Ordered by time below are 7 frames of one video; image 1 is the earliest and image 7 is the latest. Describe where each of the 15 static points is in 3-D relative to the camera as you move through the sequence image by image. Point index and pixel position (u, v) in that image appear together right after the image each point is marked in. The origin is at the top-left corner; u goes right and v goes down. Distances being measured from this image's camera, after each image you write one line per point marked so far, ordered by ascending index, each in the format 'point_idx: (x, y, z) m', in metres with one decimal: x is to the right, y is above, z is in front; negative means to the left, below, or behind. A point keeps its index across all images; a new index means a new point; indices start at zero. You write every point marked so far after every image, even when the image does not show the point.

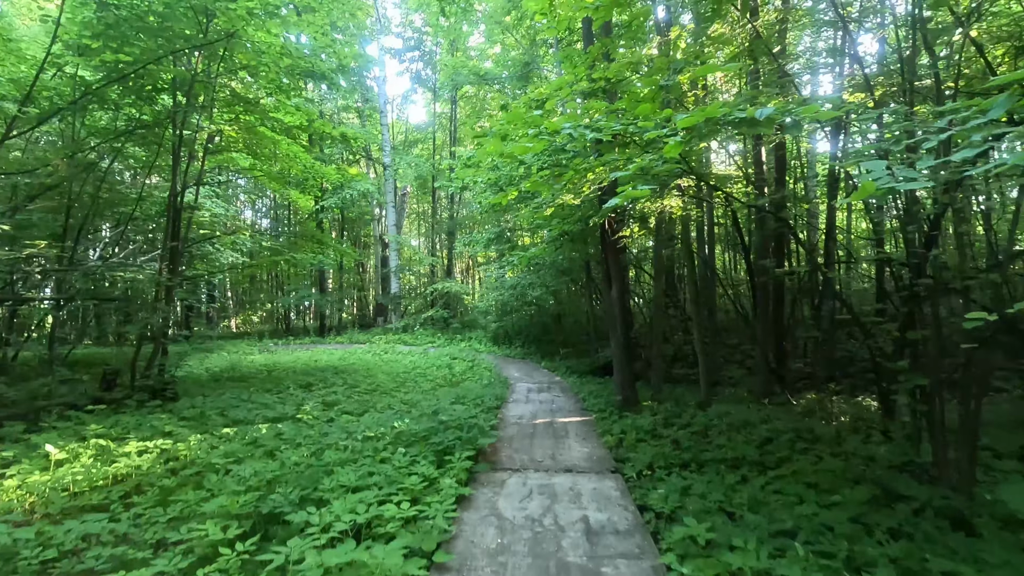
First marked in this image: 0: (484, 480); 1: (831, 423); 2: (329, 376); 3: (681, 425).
0: (-0.2, -1.6, +4.7) m
1: (+3.7, -1.5, +6.6) m
2: (-3.6, -1.7, +11.2) m
3: (+1.9, -1.6, +6.6) m
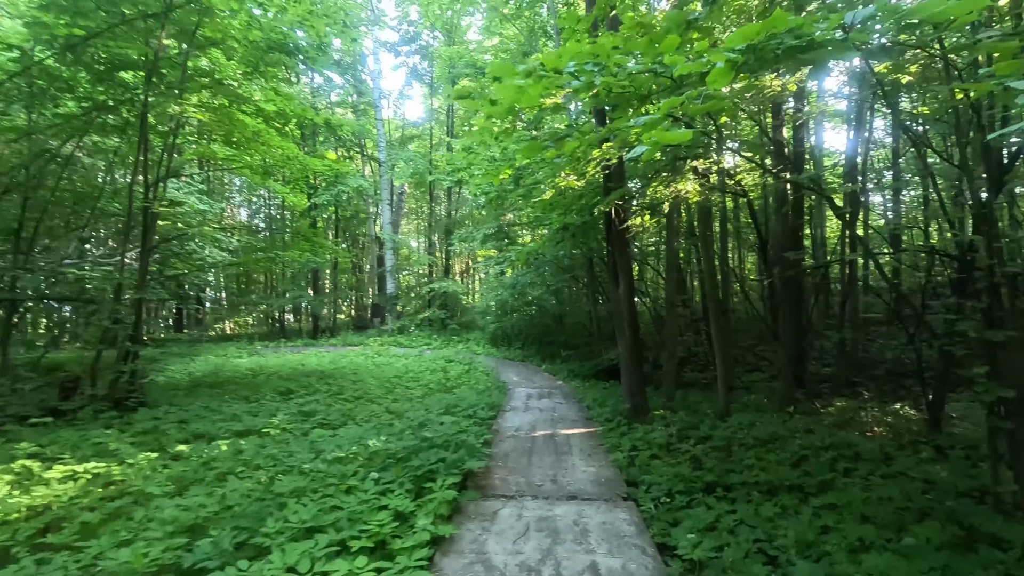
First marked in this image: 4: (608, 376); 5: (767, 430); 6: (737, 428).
0: (-0.3, -1.5, +3.9) m
1: (+3.6, -1.5, +5.8) m
2: (-3.6, -1.7, +10.4) m
3: (+1.9, -1.5, +5.8) m
4: (+2.0, -1.8, +11.8) m
5: (+2.5, -1.4, +5.7) m
6: (+2.3, -1.4, +6.0) m
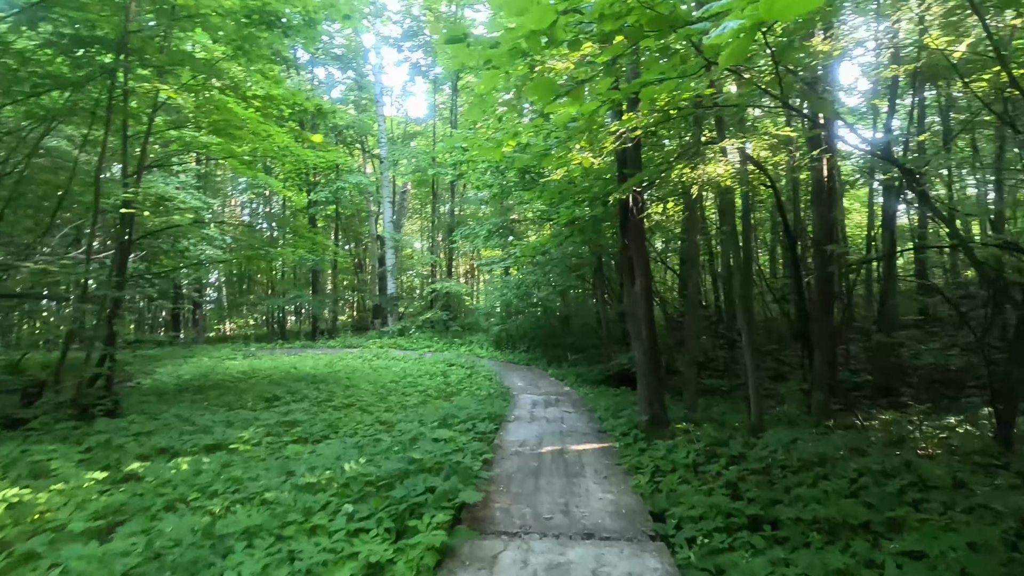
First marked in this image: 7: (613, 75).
0: (-0.3, -1.5, +3.2) m
1: (+3.6, -1.5, +5.0) m
2: (-3.5, -1.7, +9.7) m
3: (+1.9, -1.5, +5.0) m
4: (+2.1, -1.8, +11.0) m
5: (+2.6, -1.4, +5.0) m
6: (+2.4, -1.4, +5.2) m
7: (+0.6, +1.3, +3.6) m
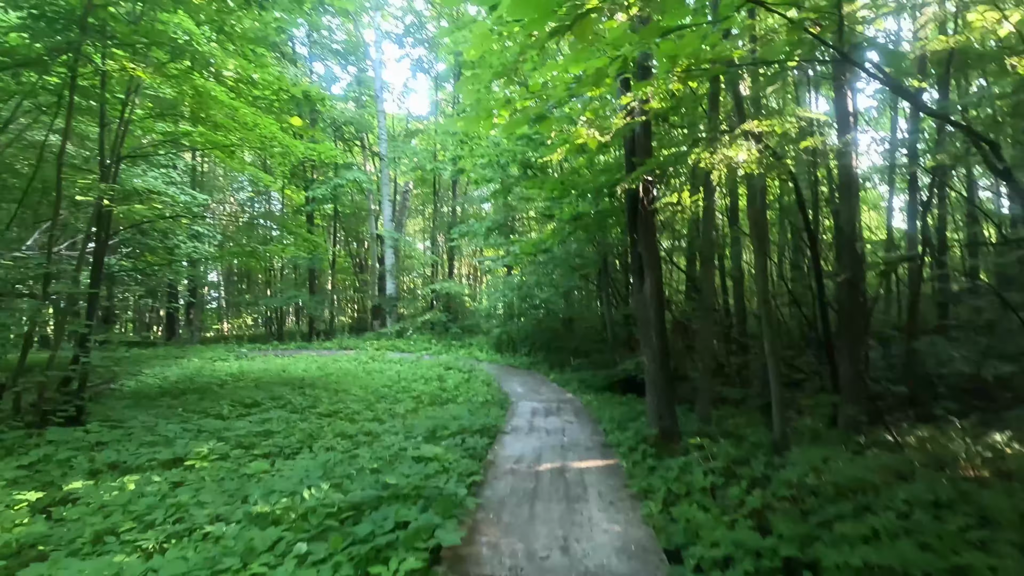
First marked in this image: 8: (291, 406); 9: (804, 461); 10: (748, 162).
0: (-0.3, -1.5, +2.6) m
1: (+3.6, -1.5, +4.4) m
2: (-3.5, -1.7, +9.1) m
3: (+1.9, -1.5, +4.4) m
4: (+2.0, -1.8, +10.4) m
5: (+2.5, -1.4, +4.3) m
6: (+2.3, -1.4, +4.6) m
7: (+0.6, +1.3, +3.0) m
8: (-3.0, -1.6, +7.7) m
9: (+2.3, -1.4, +4.6) m
10: (+2.1, +1.1, +5.1) m
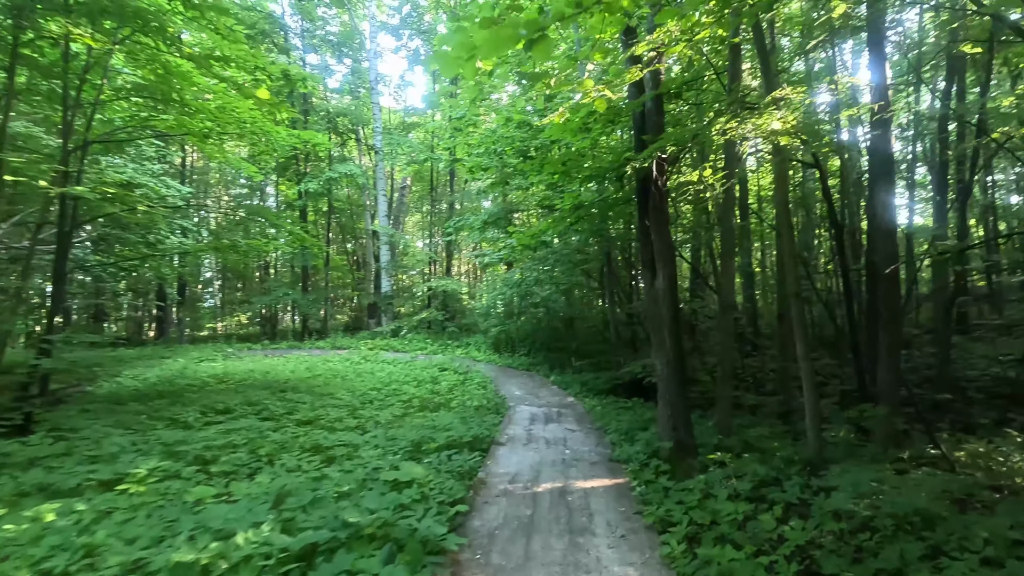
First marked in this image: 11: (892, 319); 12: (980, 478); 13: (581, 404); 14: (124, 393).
0: (-0.4, -1.4, +1.9) m
1: (+3.5, -1.4, +3.7) m
2: (-3.6, -1.6, +8.5) m
3: (+1.8, -1.4, +3.7) m
4: (+2.0, -1.8, +9.7) m
5: (+2.5, -1.3, +3.7) m
6: (+2.3, -1.4, +3.9) m
7: (+0.5, +1.4, +2.3) m
8: (-3.0, -1.5, +7.1) m
9: (+2.3, -1.3, +3.9) m
10: (+2.0, +1.2, +4.4) m
11: (+3.7, -0.3, +5.7) m
12: (+3.5, -1.4, +4.3) m
13: (+1.1, -1.8, +8.8) m
14: (-6.9, -1.9, +10.2) m
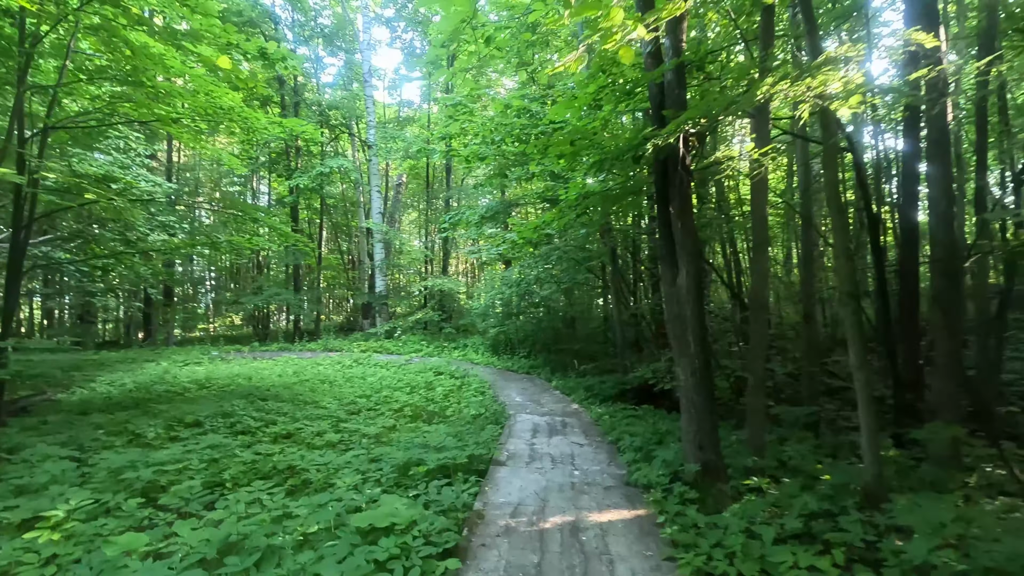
0: (-0.4, -1.4, +1.2) m
1: (+3.6, -1.4, +3.0) m
2: (-3.6, -1.6, +7.8) m
3: (+1.8, -1.4, +3.0) m
4: (+2.0, -1.8, +9.0) m
5: (+2.5, -1.3, +3.0) m
6: (+2.3, -1.4, +3.2) m
7: (+0.5, +1.4, +1.6) m
8: (-3.0, -1.5, +6.4) m
9: (+2.3, -1.3, +3.2) m
10: (+2.0, +1.2, +3.7) m
11: (+3.7, -0.3, +5.0) m
12: (+3.5, -1.4, +3.6) m
13: (+1.1, -1.8, +8.1) m
14: (-6.9, -1.9, +9.5) m
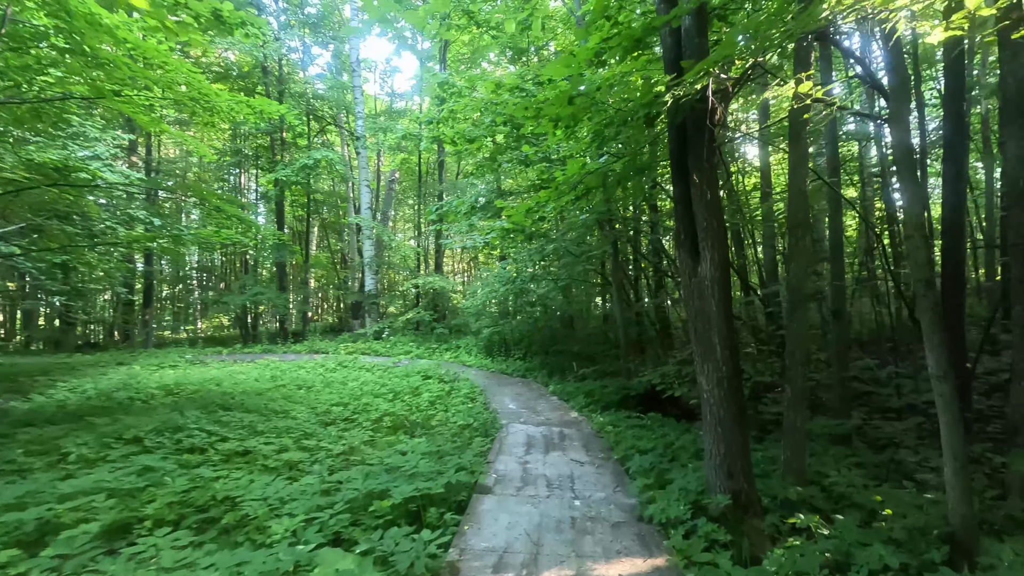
0: (-0.4, -1.4, +0.3) m
1: (+3.5, -1.3, +2.2) m
2: (-3.7, -1.5, +6.9) m
3: (+1.8, -1.4, +2.2) m
4: (+1.9, -1.7, +8.2) m
5: (+2.4, -1.2, +2.1) m
6: (+2.2, -1.3, +2.4) m
7: (+0.5, +1.5, +0.7) m
8: (-3.1, -1.5, +5.5) m
9: (+2.2, -1.3, +2.4) m
10: (+1.9, +1.3, +2.8) m
11: (+3.6, -0.2, +4.1) m
12: (+3.5, -1.3, +2.8) m
13: (+1.0, -1.7, +7.3) m
14: (-7.0, -1.8, +8.6) m
